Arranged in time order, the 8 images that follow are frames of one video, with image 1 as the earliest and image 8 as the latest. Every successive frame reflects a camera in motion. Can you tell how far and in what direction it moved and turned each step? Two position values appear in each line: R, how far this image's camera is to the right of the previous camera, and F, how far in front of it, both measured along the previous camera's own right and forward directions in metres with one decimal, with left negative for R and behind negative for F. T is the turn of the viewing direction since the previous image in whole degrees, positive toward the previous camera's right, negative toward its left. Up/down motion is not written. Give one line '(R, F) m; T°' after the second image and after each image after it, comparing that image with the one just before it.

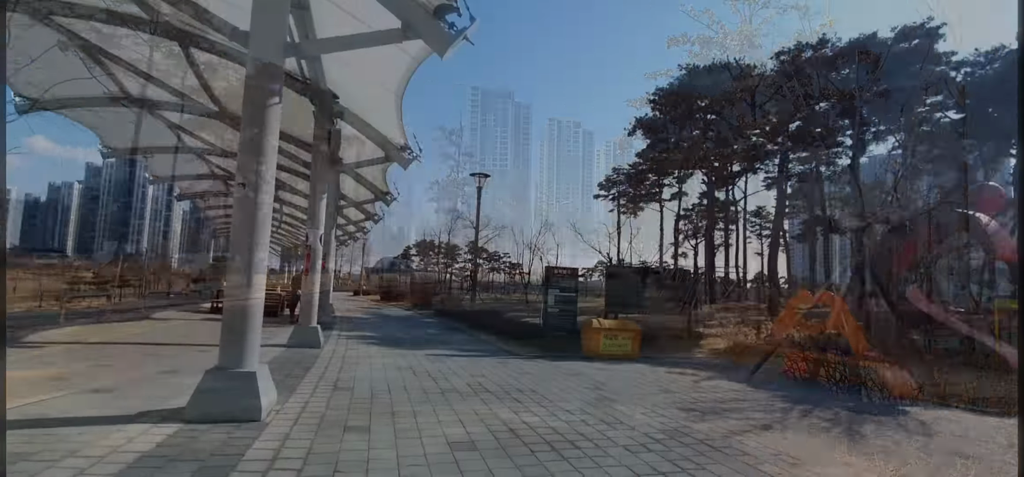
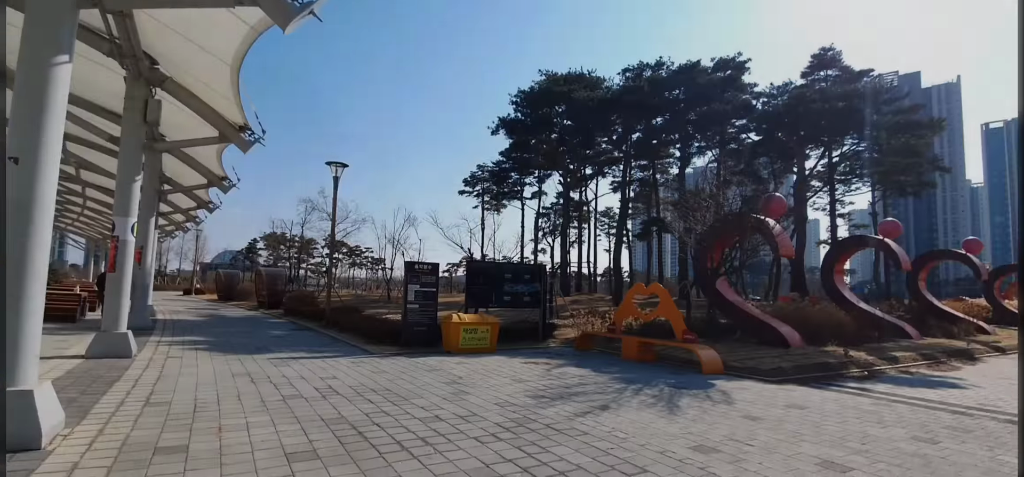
(+0.1, 0.0) m; +16°
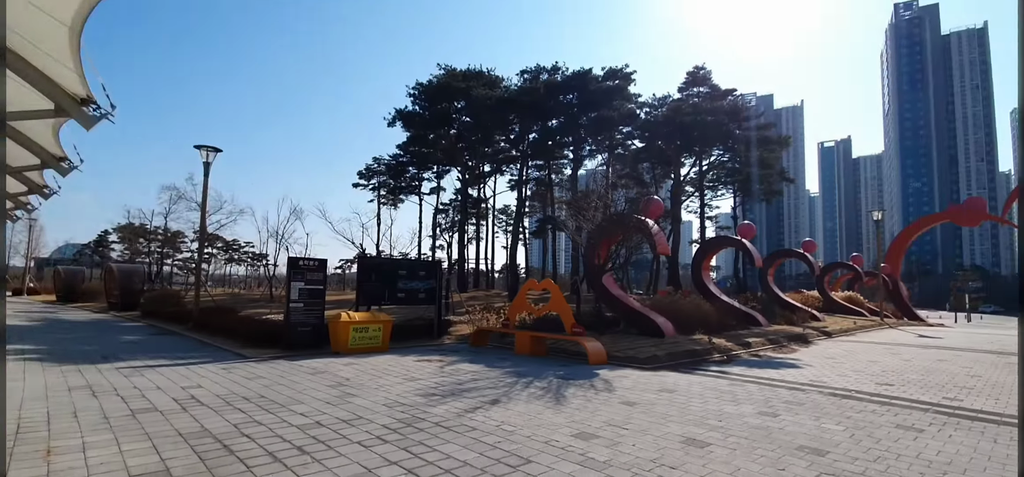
(+0.1, 0.0) m; +12°
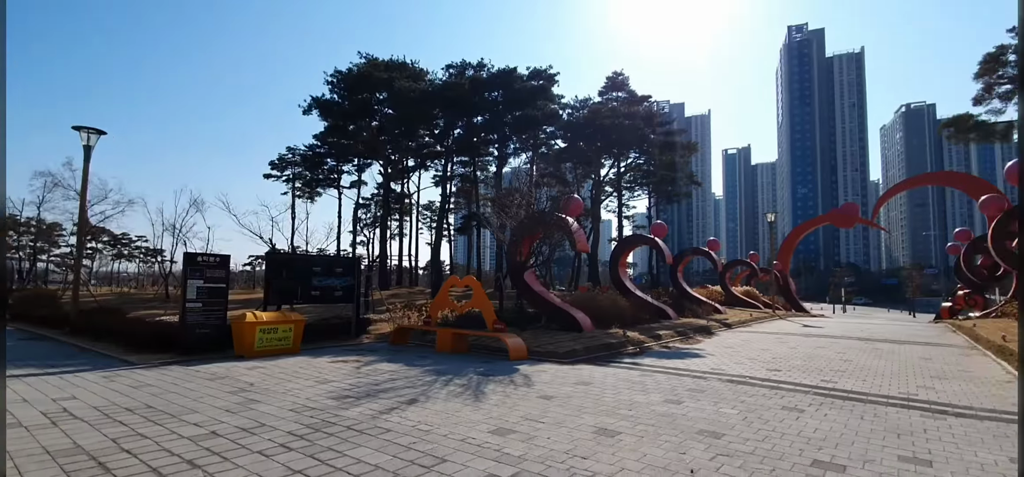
(+0.1, 0.0) m; +9°
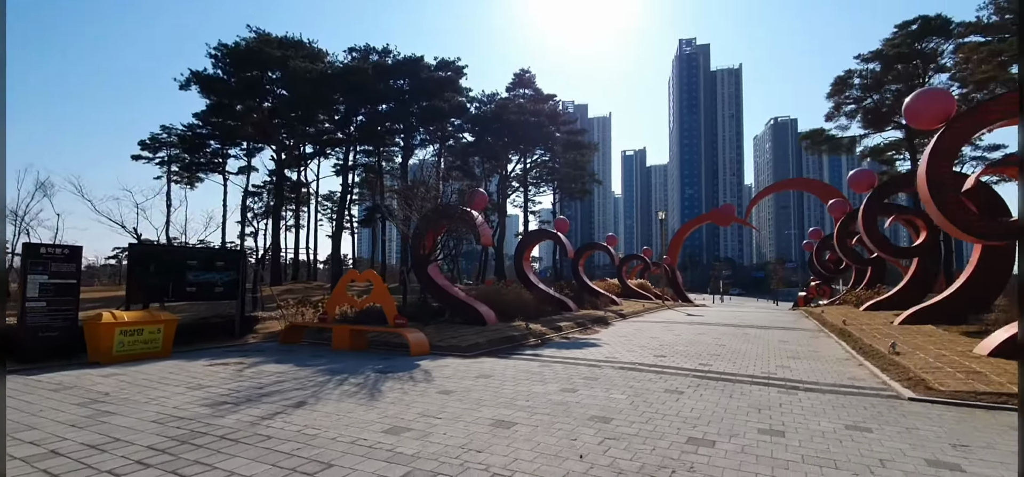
(+0.1, +0.1) m; +11°
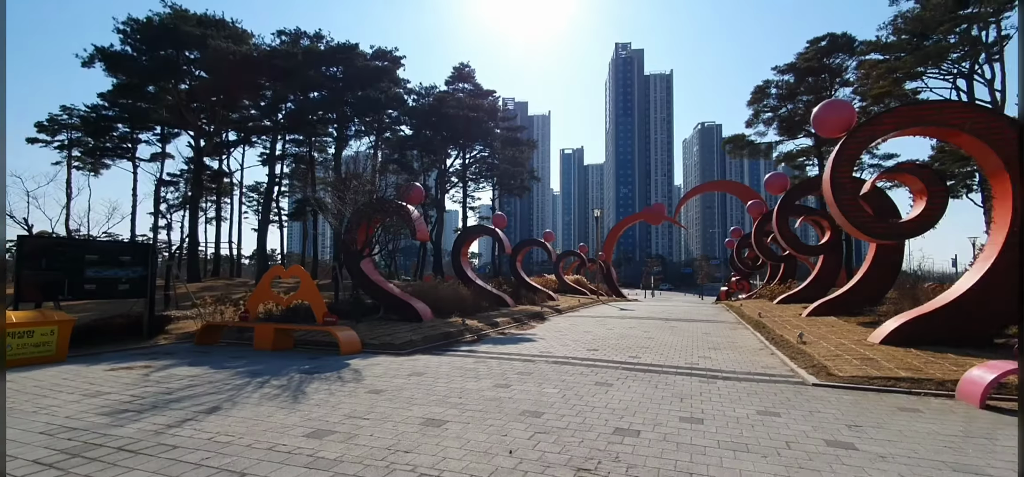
(+0.1, 0.0) m; +7°
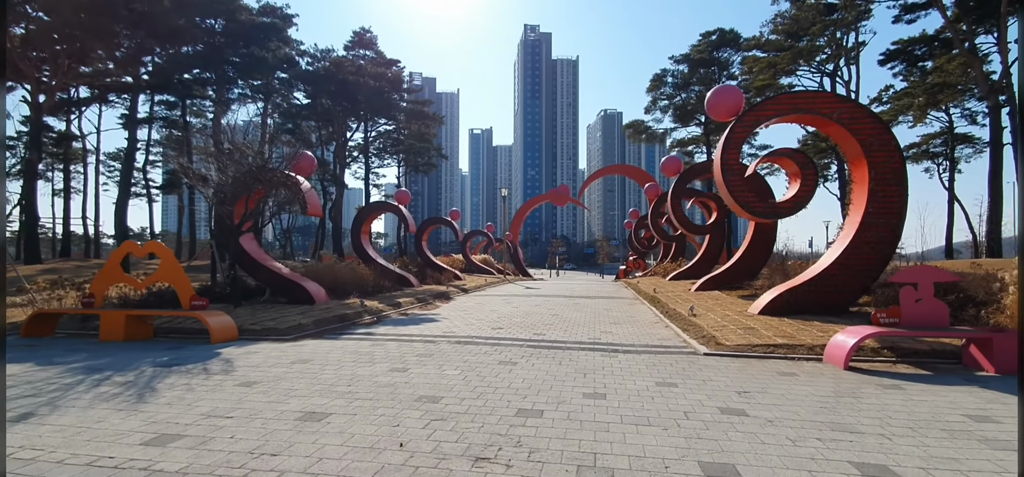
(+0.1, +0.4) m; +11°
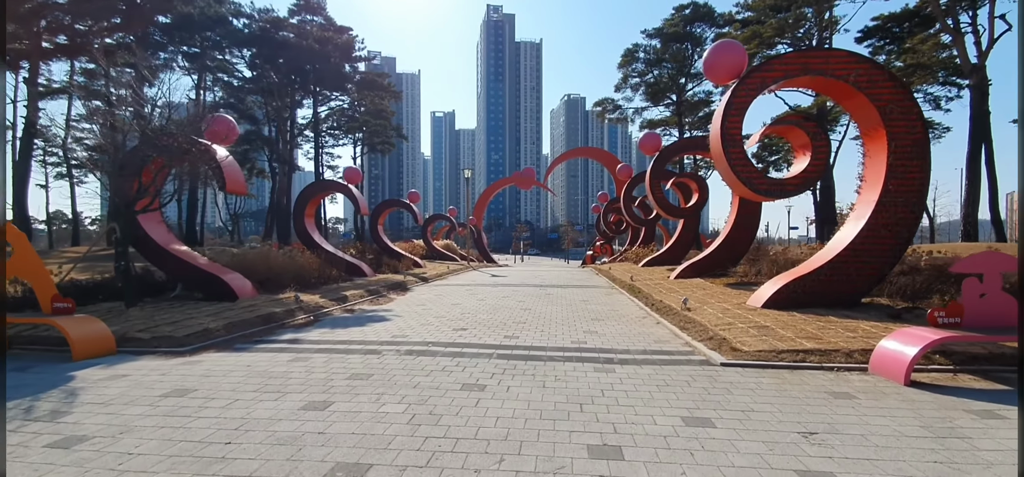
(0.0, +1.7) m; +4°
